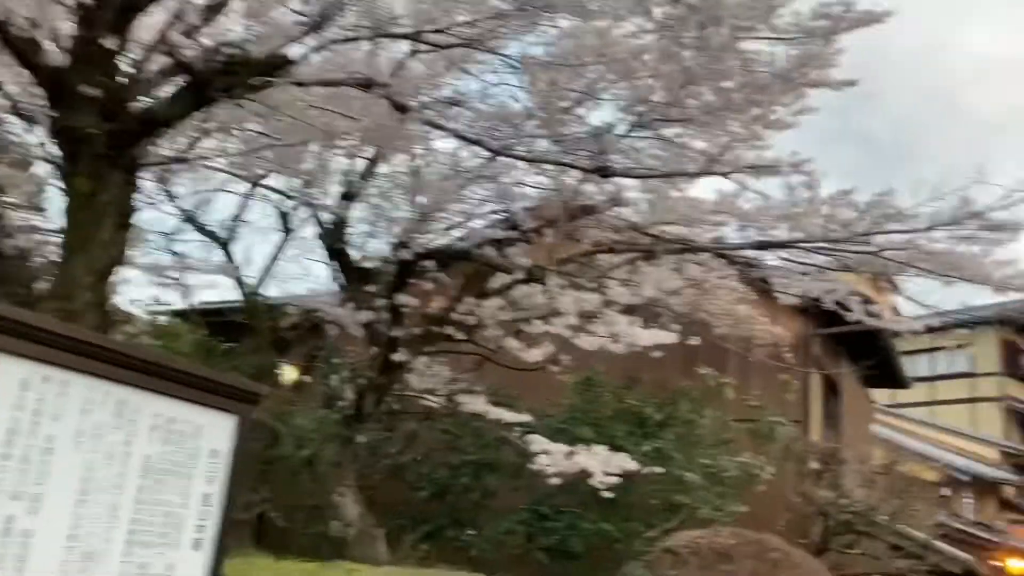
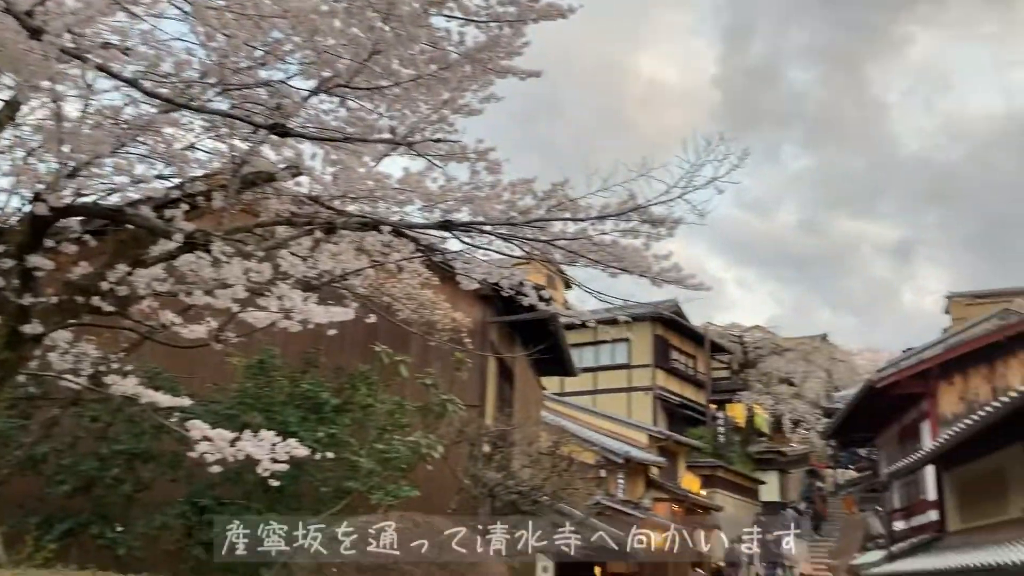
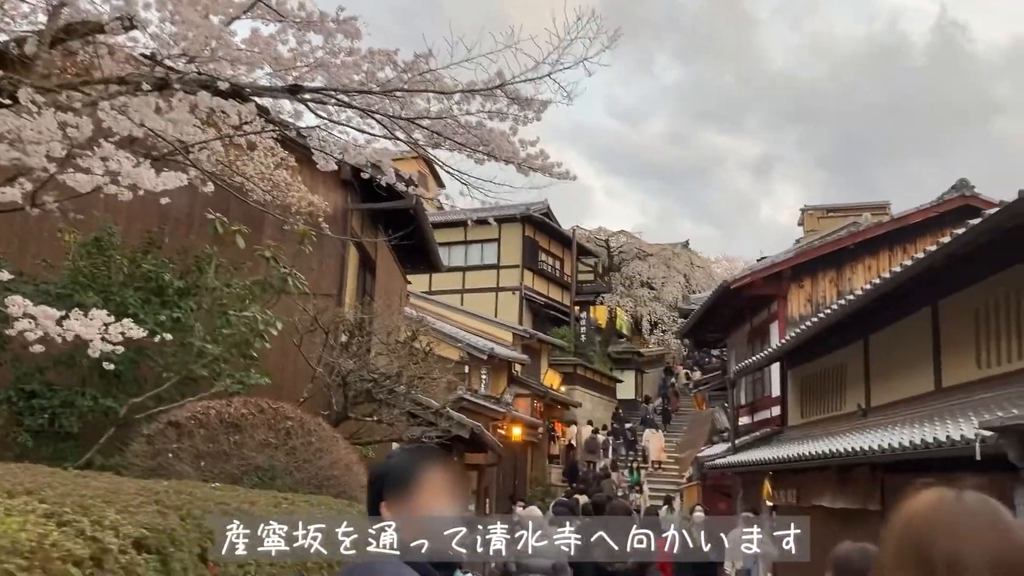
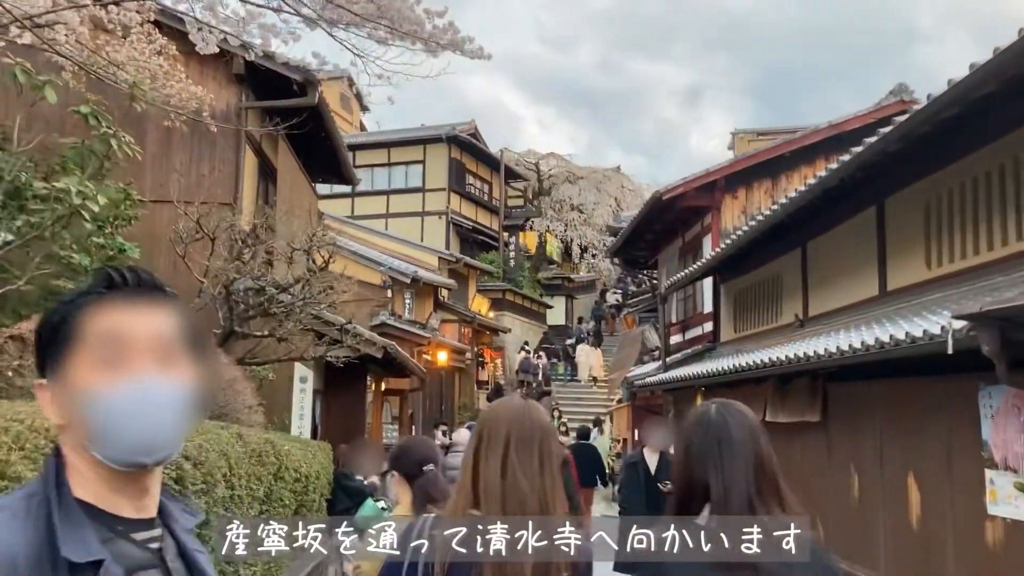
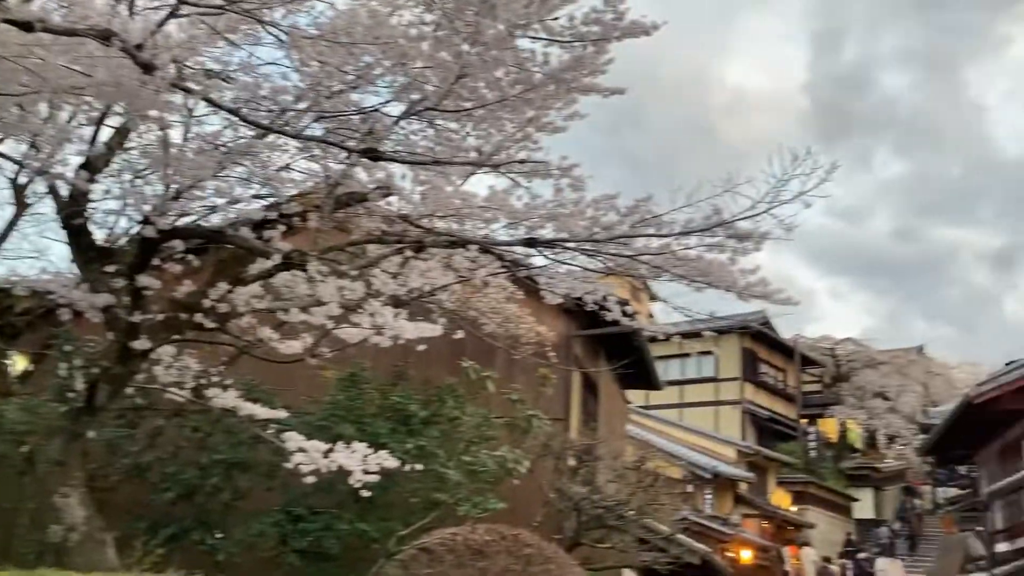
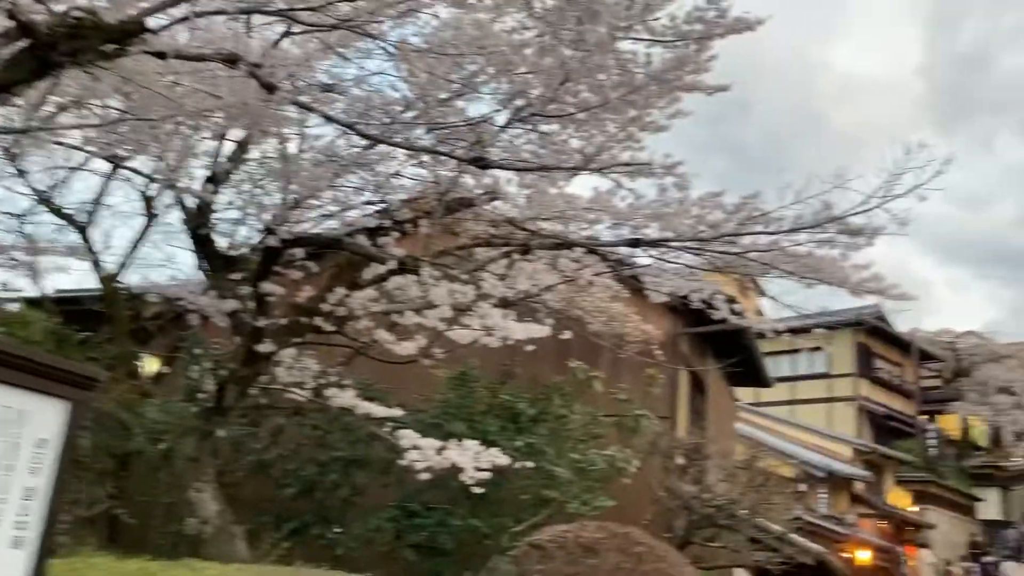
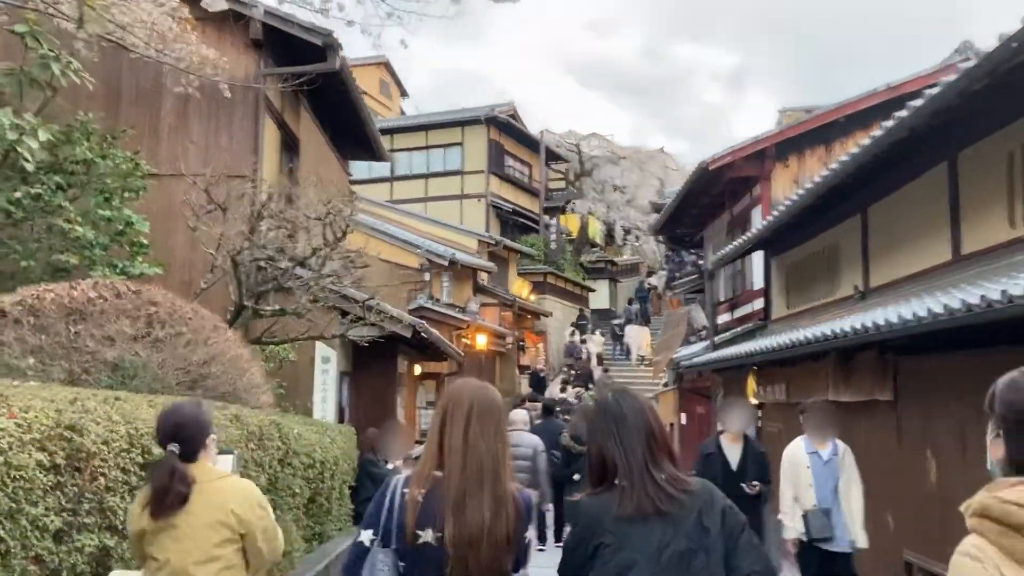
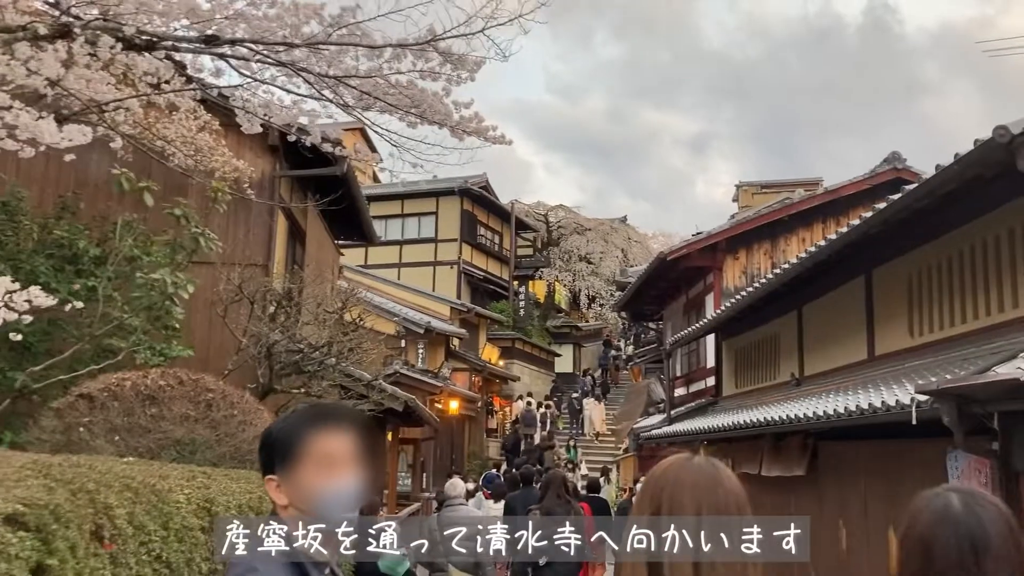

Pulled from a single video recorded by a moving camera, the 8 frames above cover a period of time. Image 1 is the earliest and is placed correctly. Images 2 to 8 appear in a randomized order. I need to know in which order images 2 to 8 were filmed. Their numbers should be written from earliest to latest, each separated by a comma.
6, 5, 2, 3, 8, 4, 7
